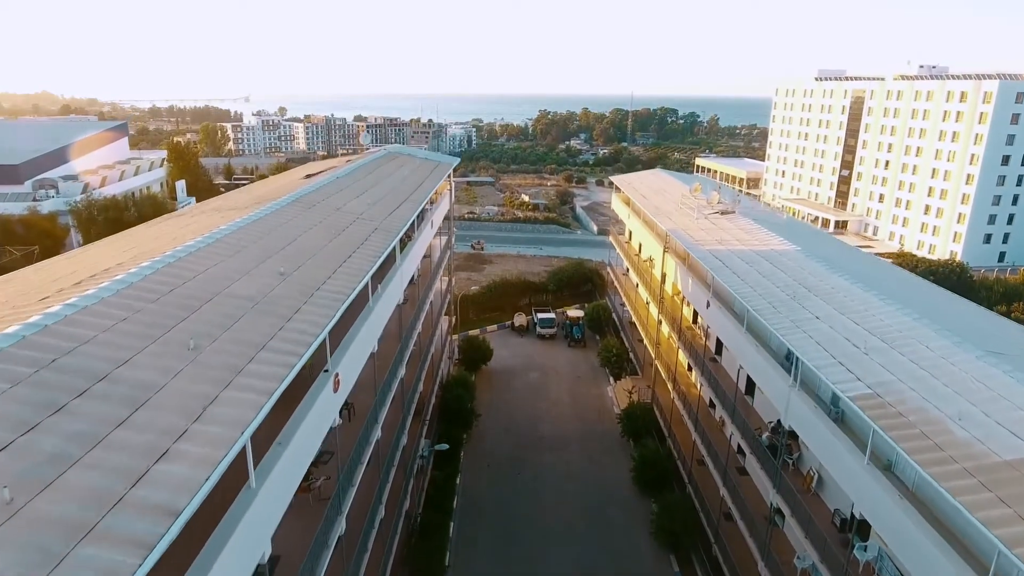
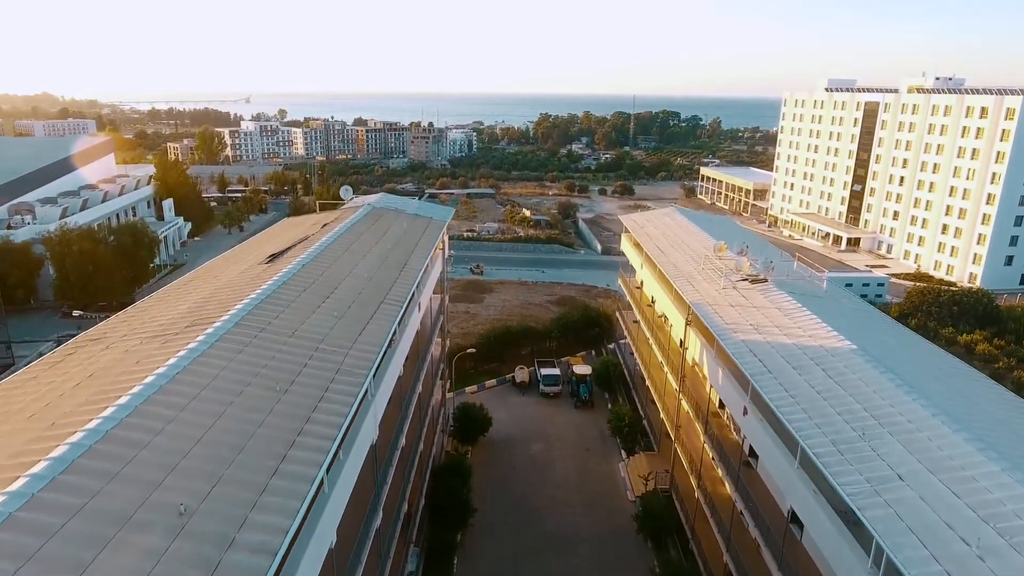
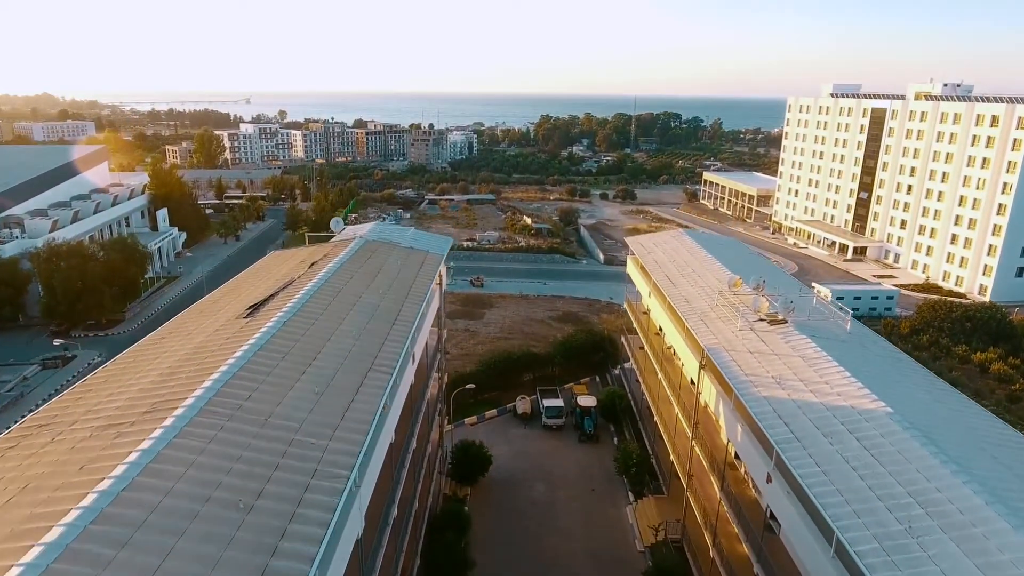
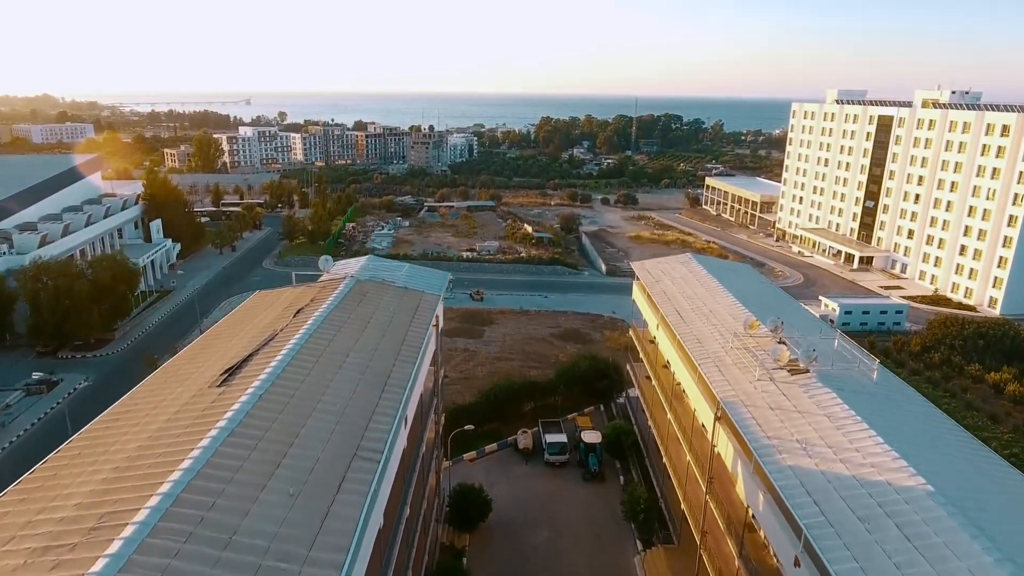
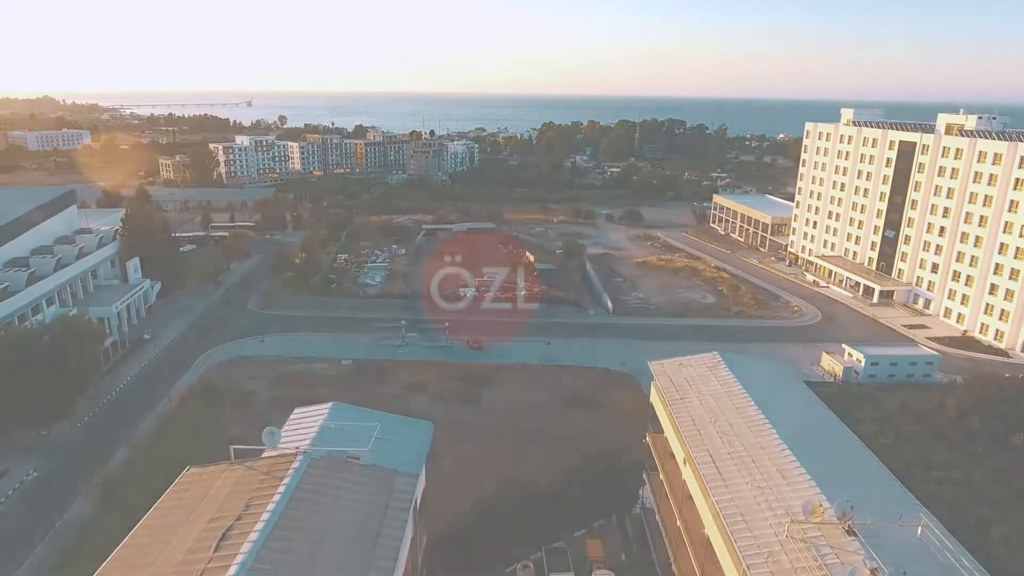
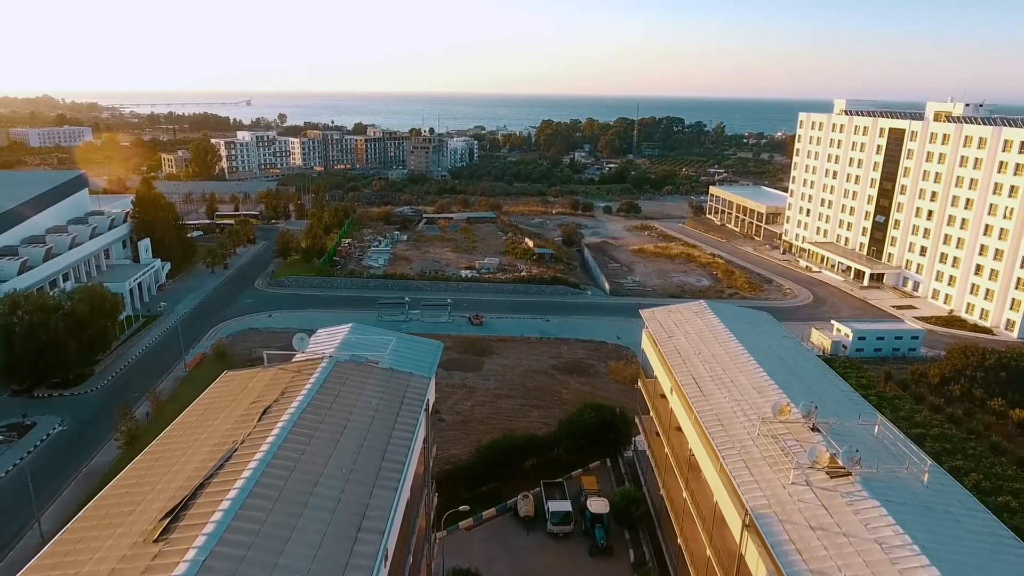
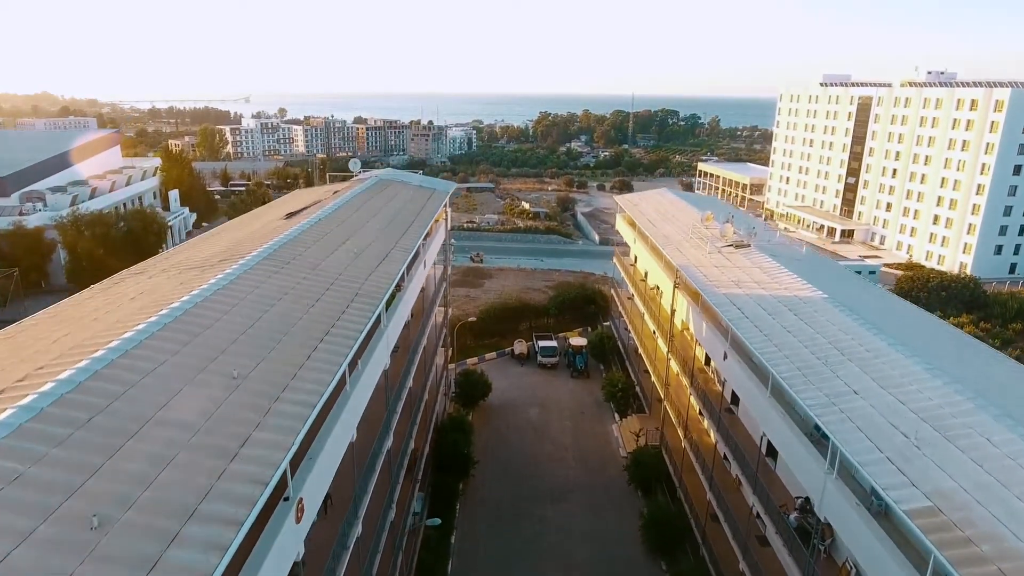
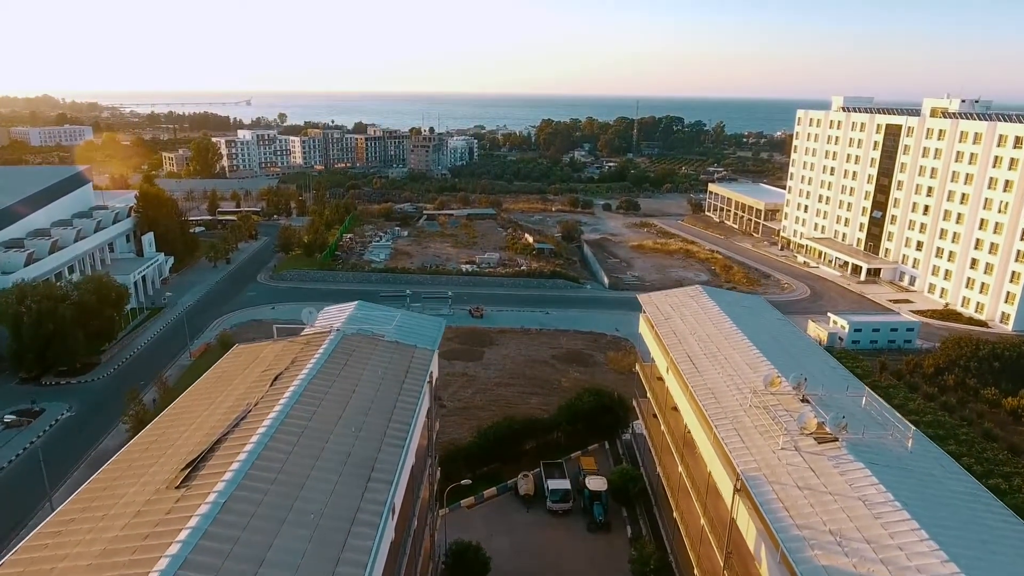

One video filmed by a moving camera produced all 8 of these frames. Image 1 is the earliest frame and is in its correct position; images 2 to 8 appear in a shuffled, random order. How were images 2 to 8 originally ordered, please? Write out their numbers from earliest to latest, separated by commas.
7, 2, 3, 4, 8, 6, 5
